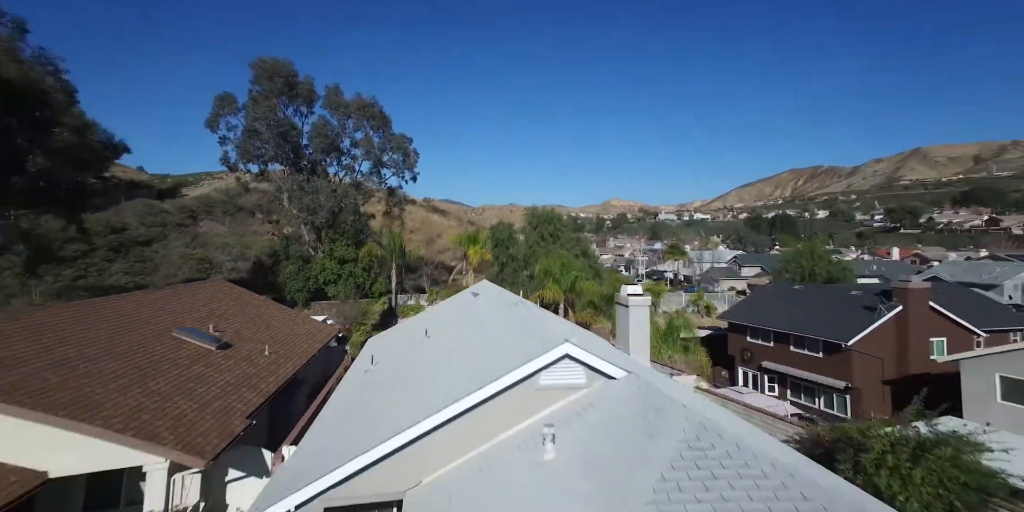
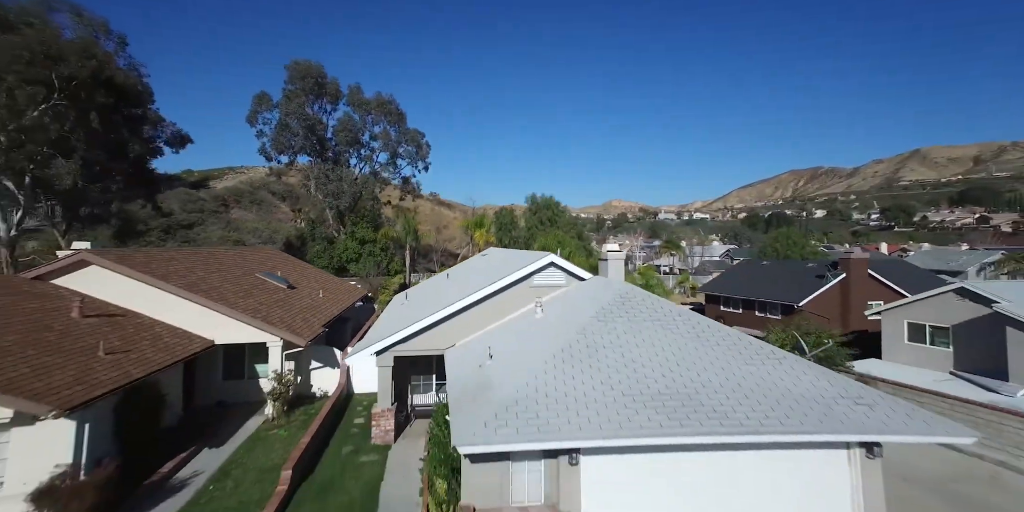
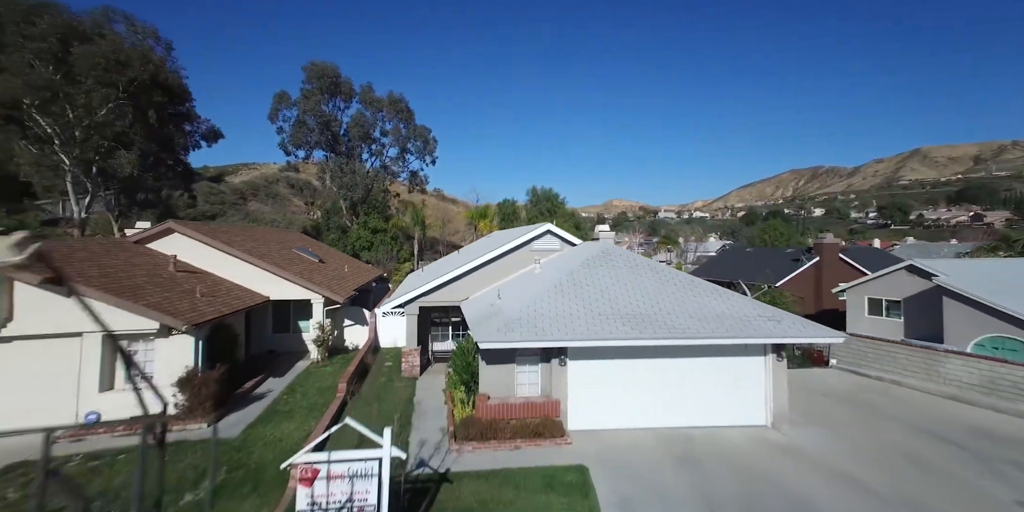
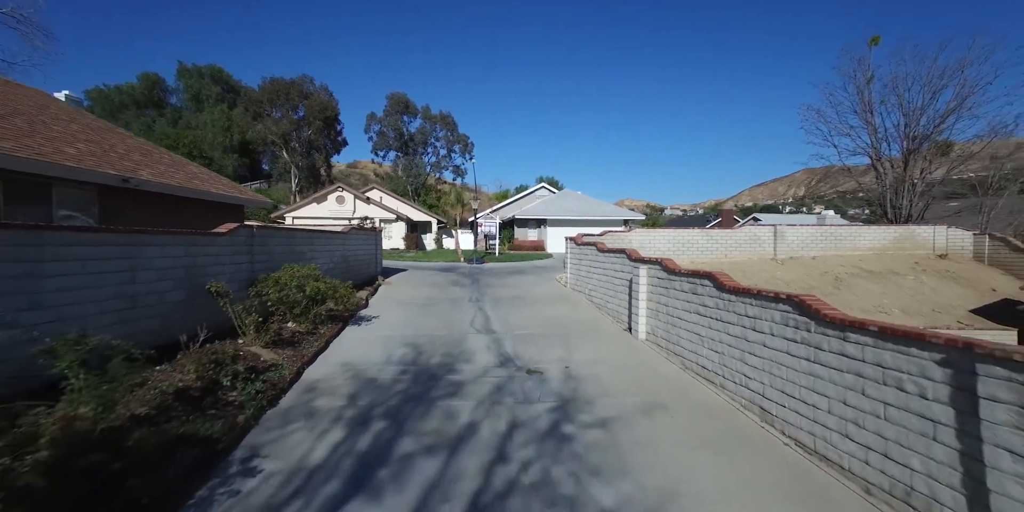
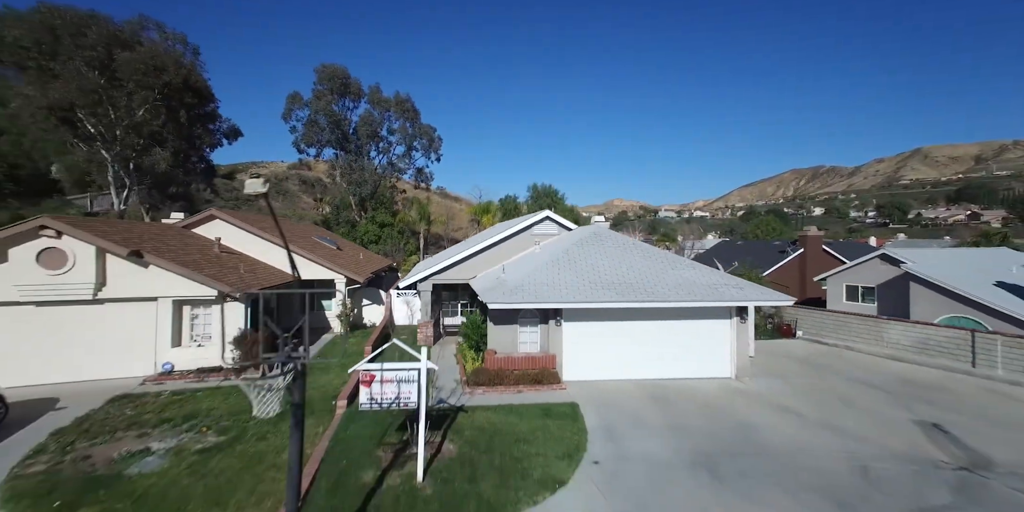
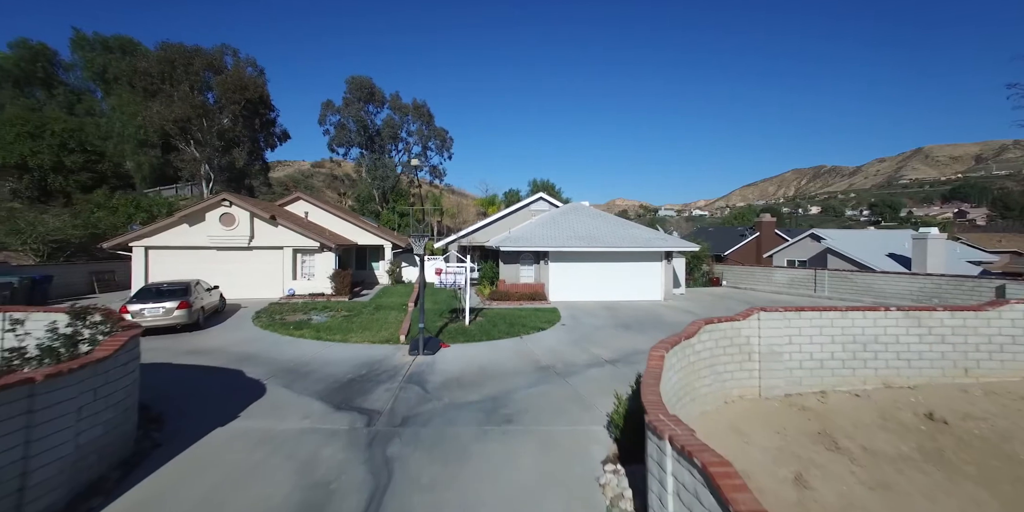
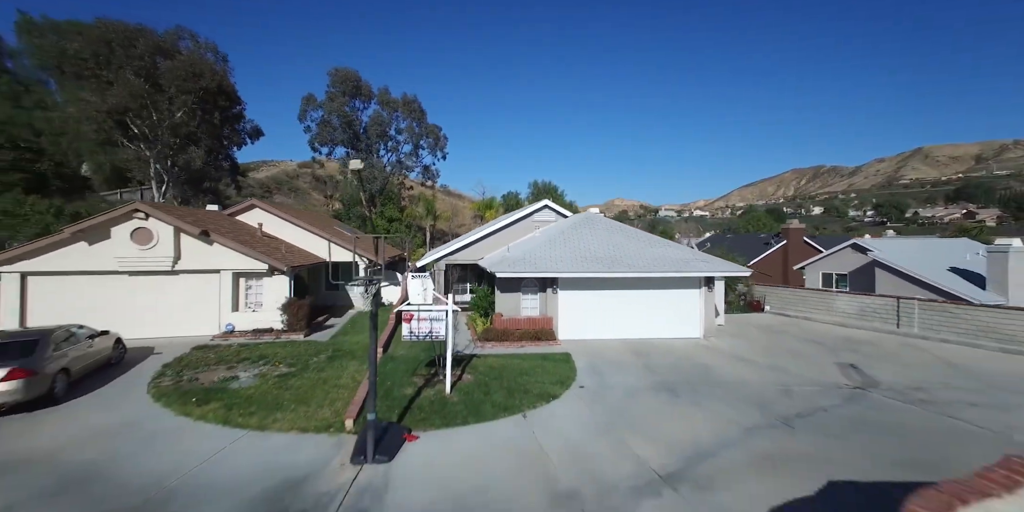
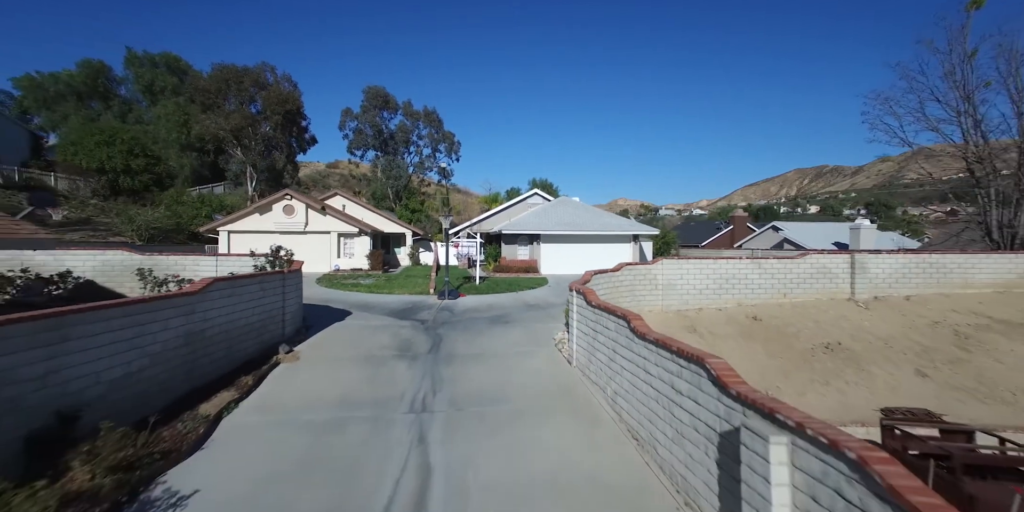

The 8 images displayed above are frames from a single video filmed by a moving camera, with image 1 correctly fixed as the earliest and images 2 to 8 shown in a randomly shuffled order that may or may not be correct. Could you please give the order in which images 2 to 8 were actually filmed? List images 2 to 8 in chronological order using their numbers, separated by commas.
2, 3, 5, 7, 6, 8, 4
